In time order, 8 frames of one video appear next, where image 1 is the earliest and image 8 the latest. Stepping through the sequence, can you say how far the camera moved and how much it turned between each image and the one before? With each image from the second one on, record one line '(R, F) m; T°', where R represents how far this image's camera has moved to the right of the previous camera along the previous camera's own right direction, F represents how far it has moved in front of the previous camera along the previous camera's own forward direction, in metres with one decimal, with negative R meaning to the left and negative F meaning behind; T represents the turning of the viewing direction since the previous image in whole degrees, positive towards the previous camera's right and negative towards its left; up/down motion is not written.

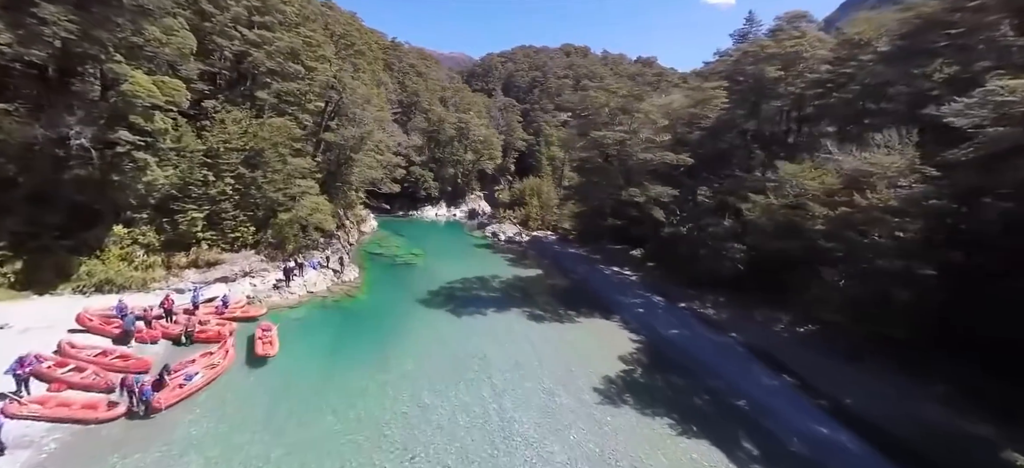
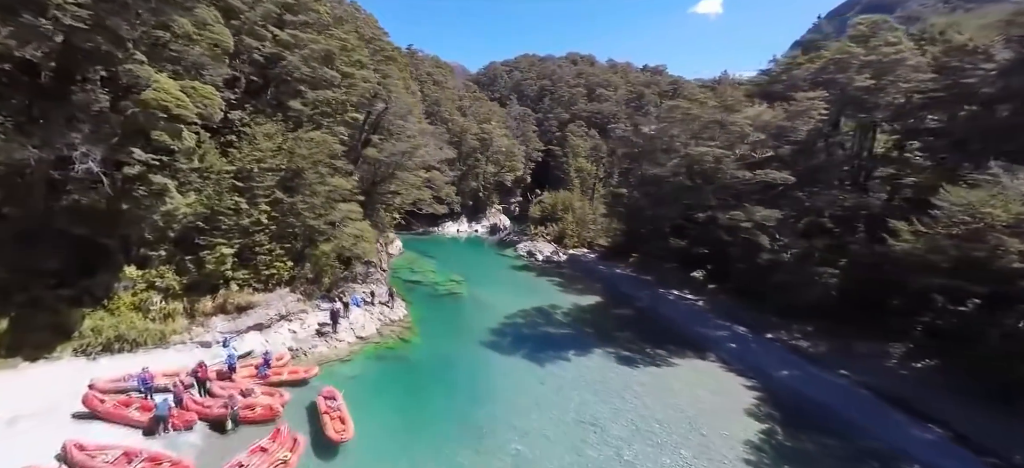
(-4.4, +3.1) m; +1°
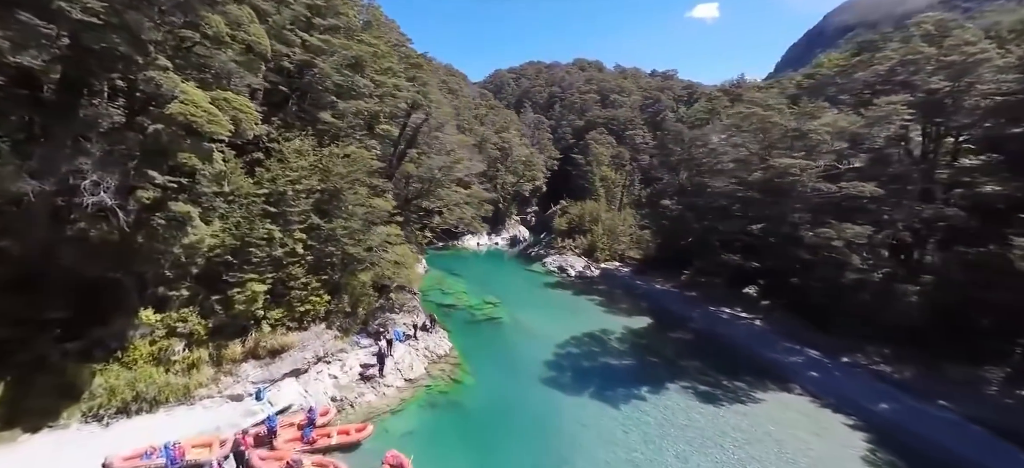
(-2.7, +2.1) m; 0°
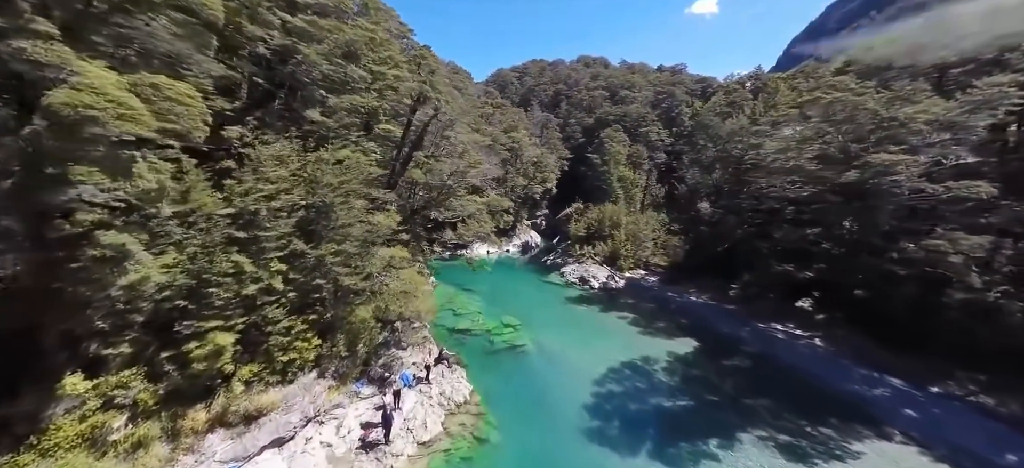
(-1.1, +3.1) m; 0°
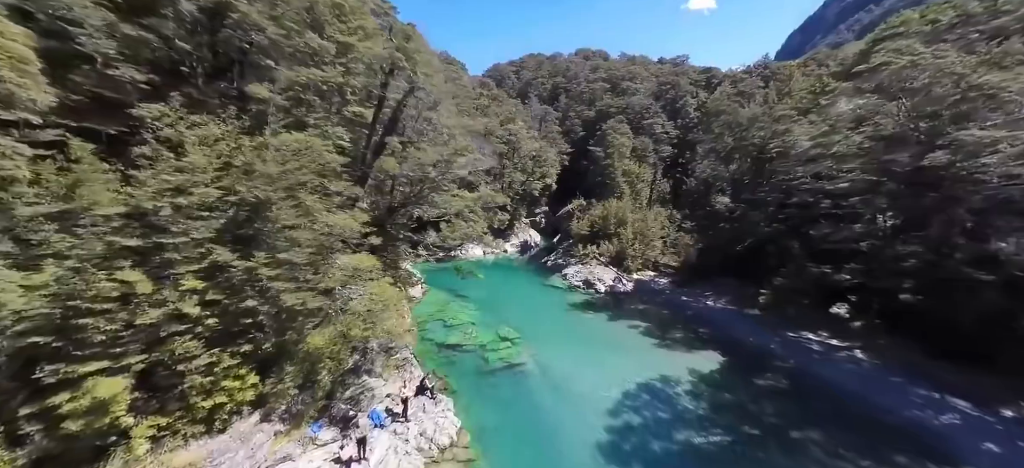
(+0.1, +2.7) m; 0°
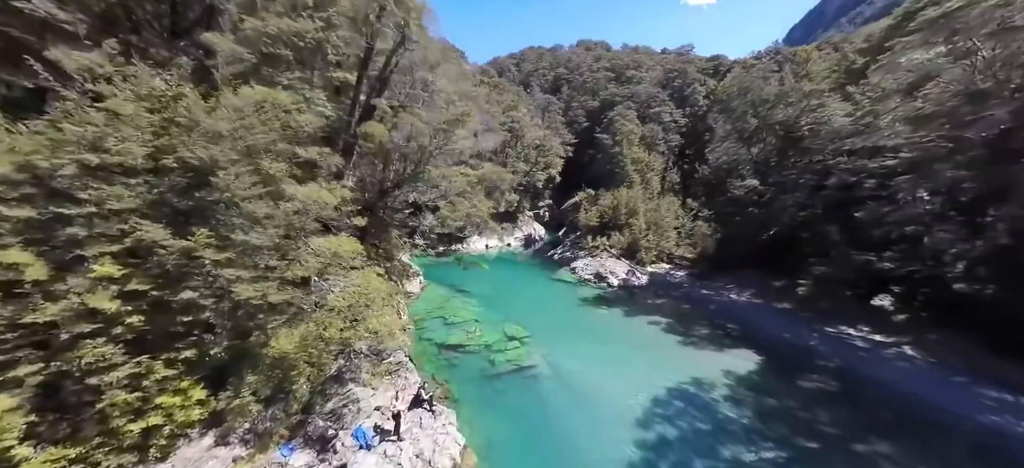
(-0.3, +2.0) m; 0°
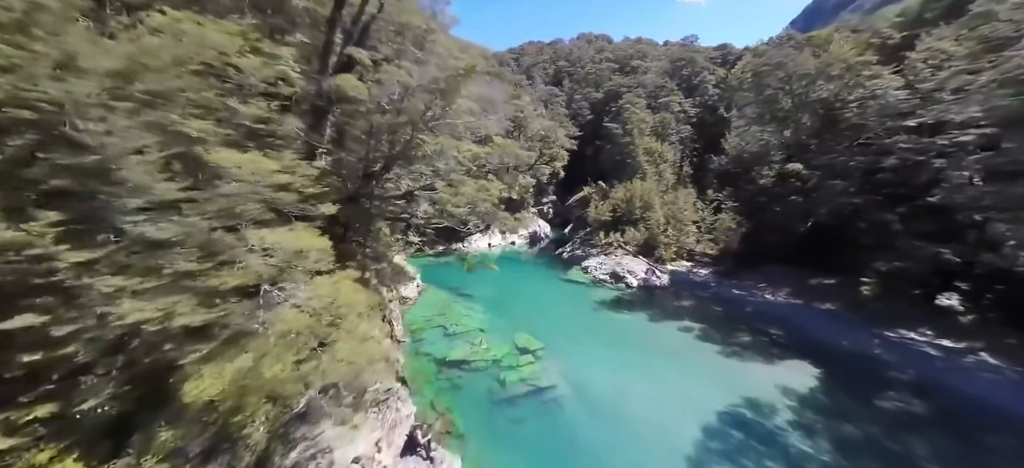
(-0.4, +2.5) m; 0°
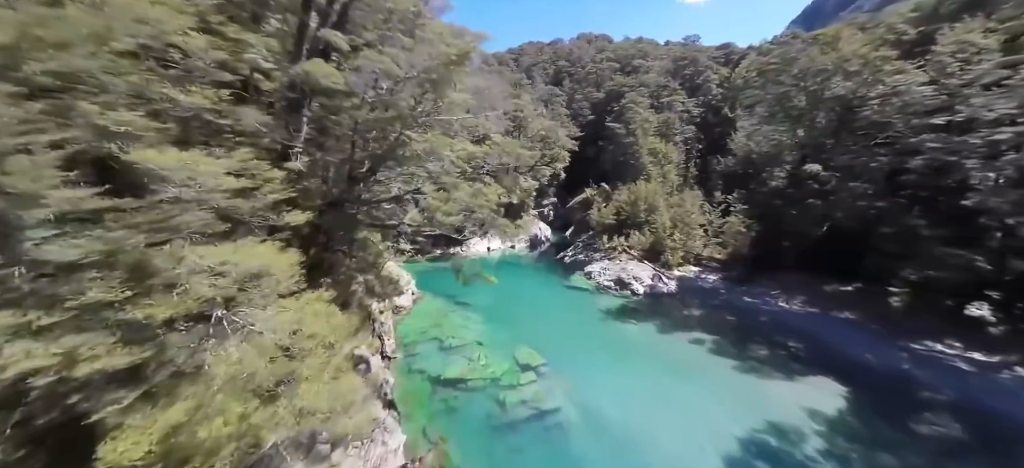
(0.0, +1.1) m; 0°
